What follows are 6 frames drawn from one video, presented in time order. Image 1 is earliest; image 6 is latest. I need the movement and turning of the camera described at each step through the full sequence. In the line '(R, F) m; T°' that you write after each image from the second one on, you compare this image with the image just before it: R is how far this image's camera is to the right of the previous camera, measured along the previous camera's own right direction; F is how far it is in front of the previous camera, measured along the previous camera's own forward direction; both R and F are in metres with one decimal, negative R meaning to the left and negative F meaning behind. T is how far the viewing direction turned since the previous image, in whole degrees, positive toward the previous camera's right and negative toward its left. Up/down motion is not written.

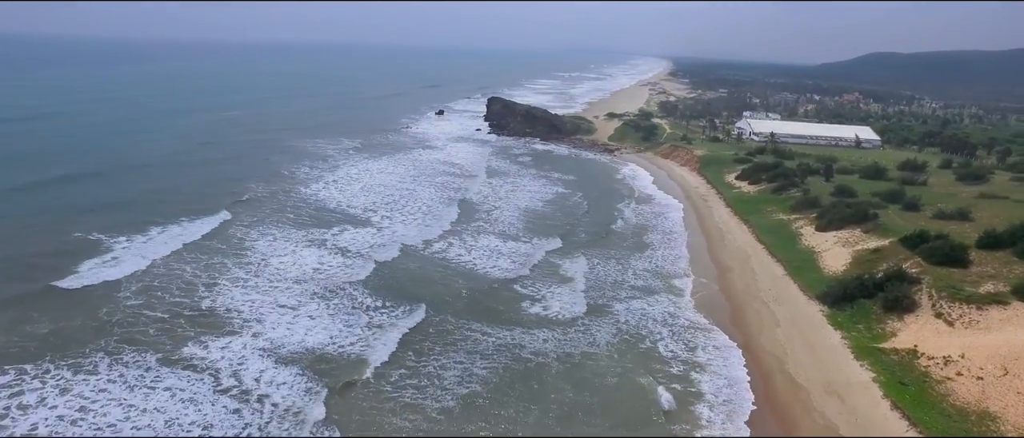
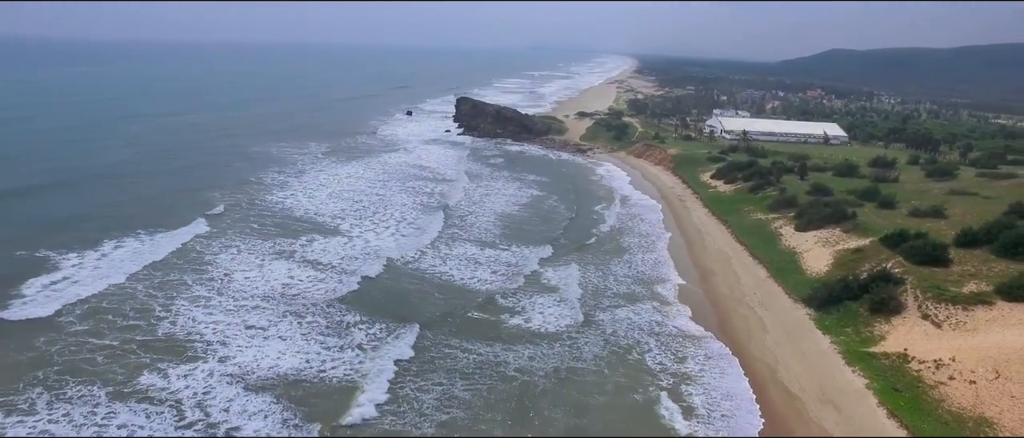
(-0.4, +0.9) m; +3°
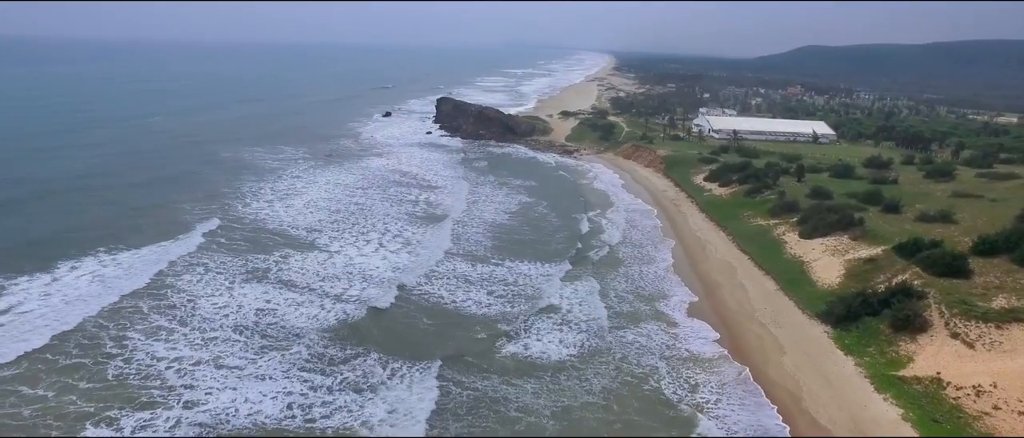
(-0.6, +1.8) m; +2°
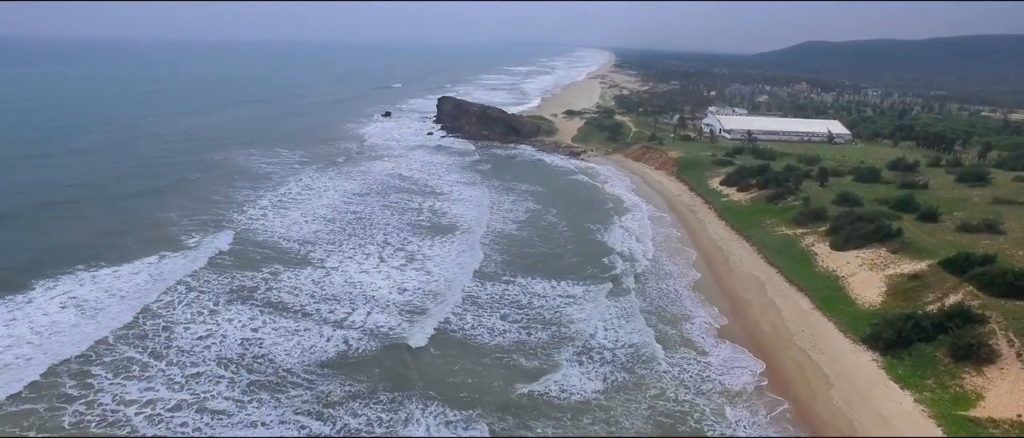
(-0.5, +2.0) m; 0°
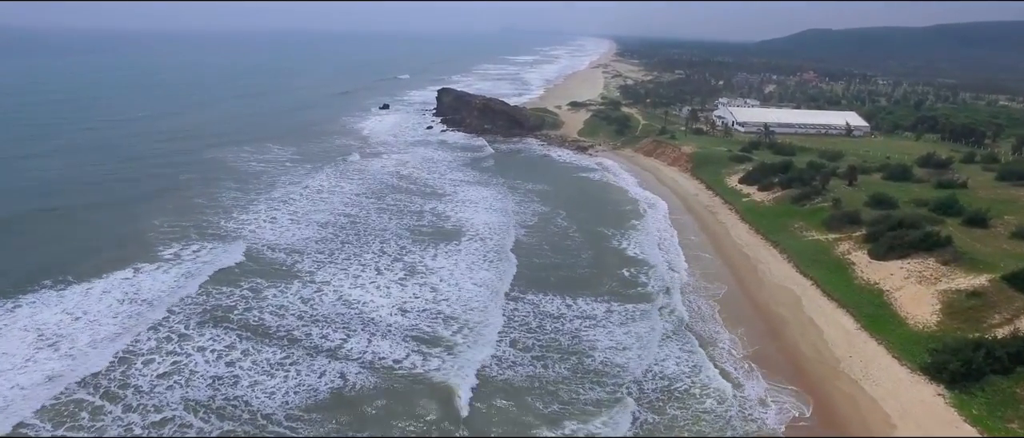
(-0.4, +2.4) m; 0°
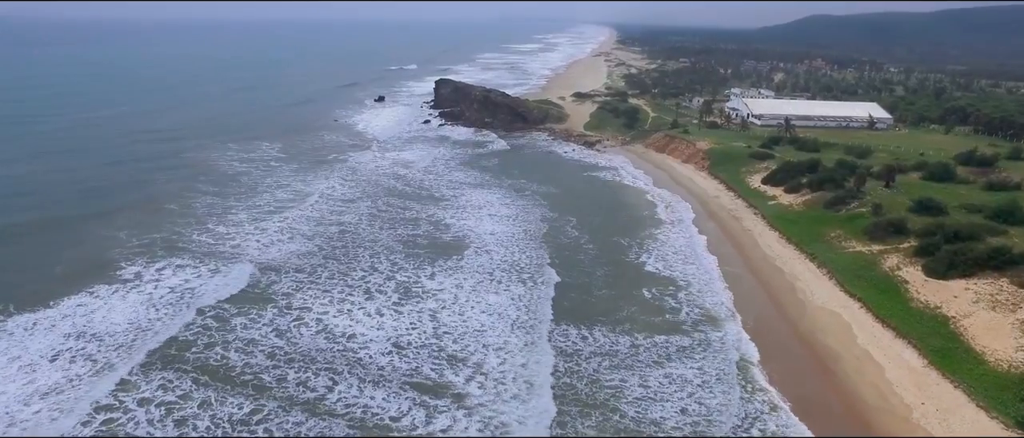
(-0.2, +3.1) m; 0°
